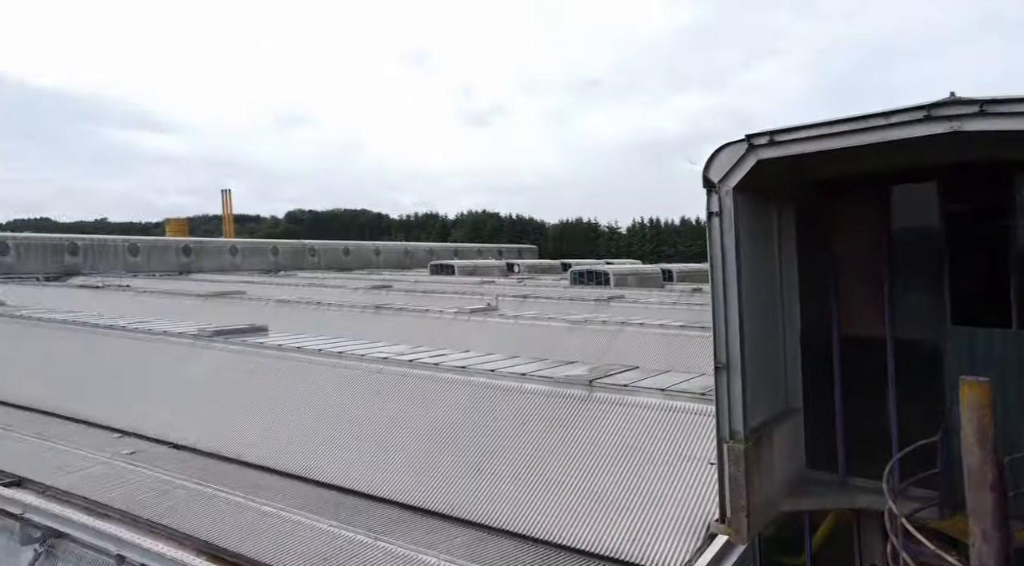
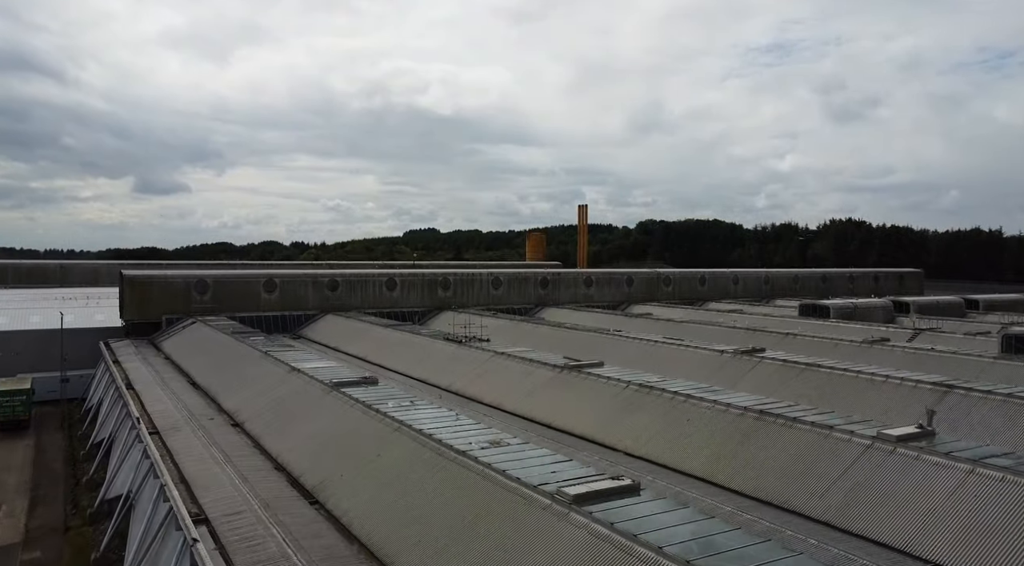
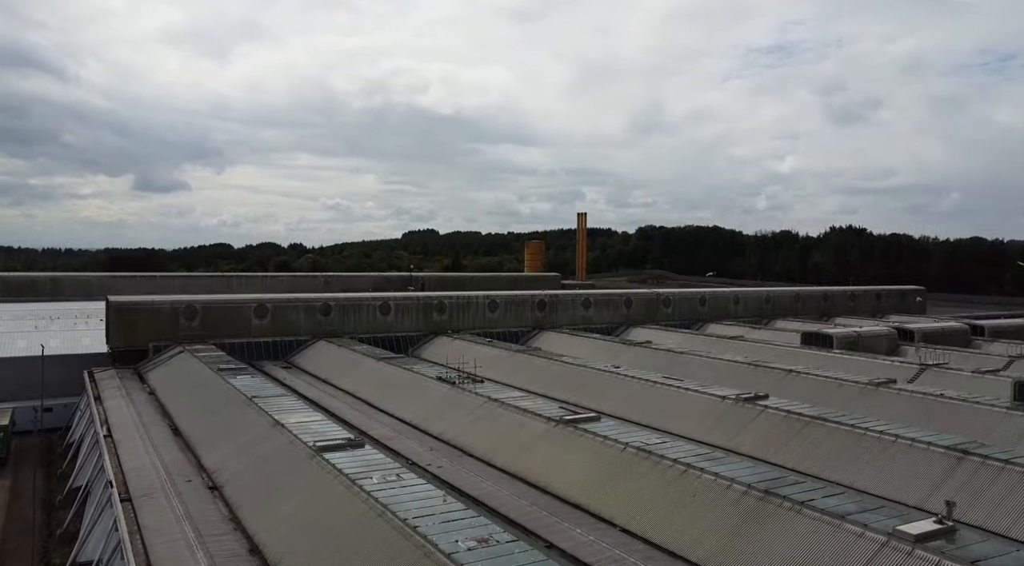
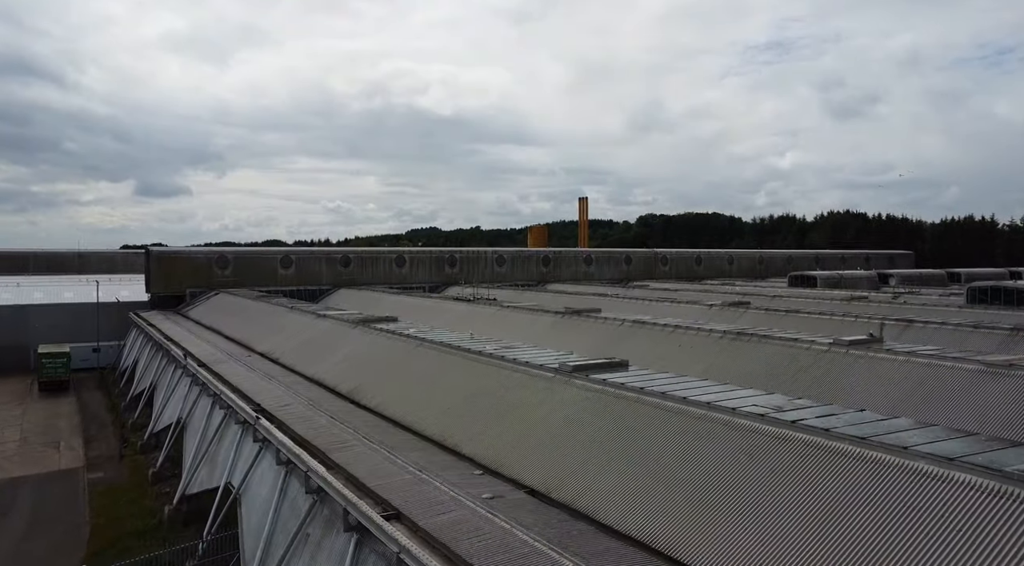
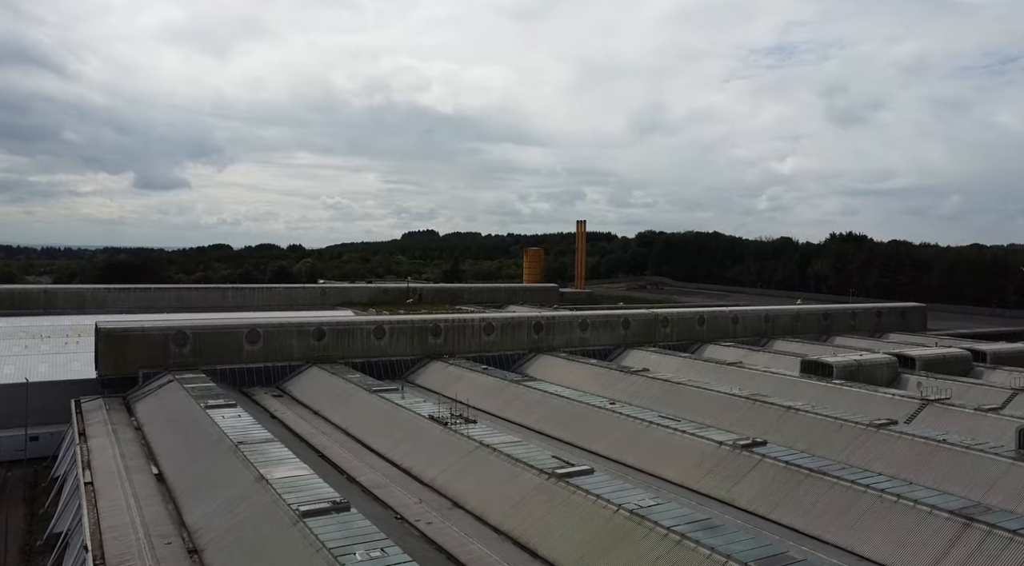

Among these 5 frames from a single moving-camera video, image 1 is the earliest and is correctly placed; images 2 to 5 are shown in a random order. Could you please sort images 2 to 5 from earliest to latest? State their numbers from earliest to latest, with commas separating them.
4, 2, 3, 5
